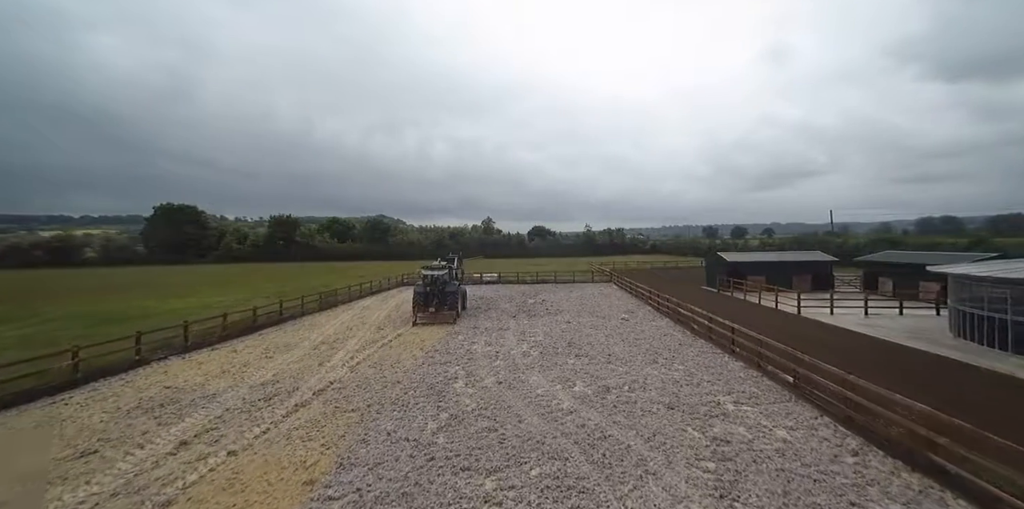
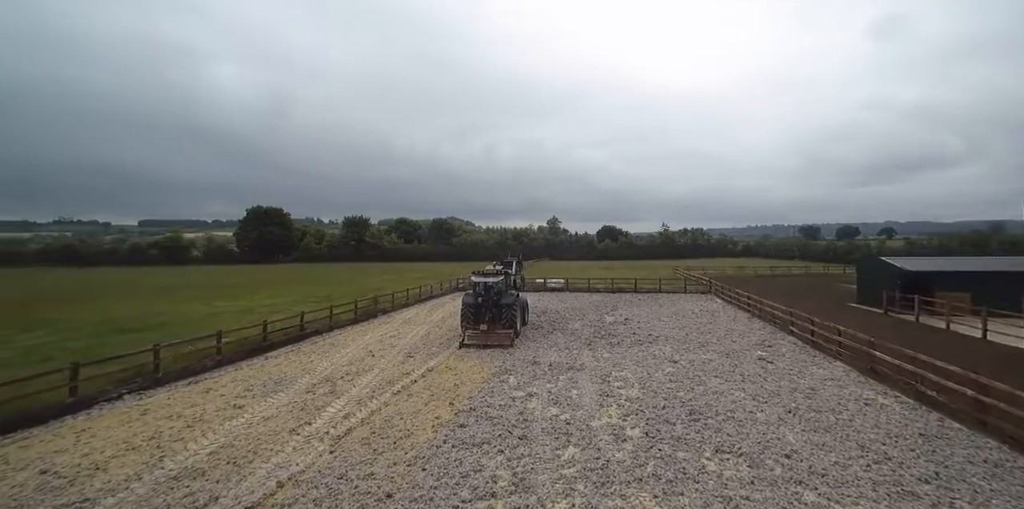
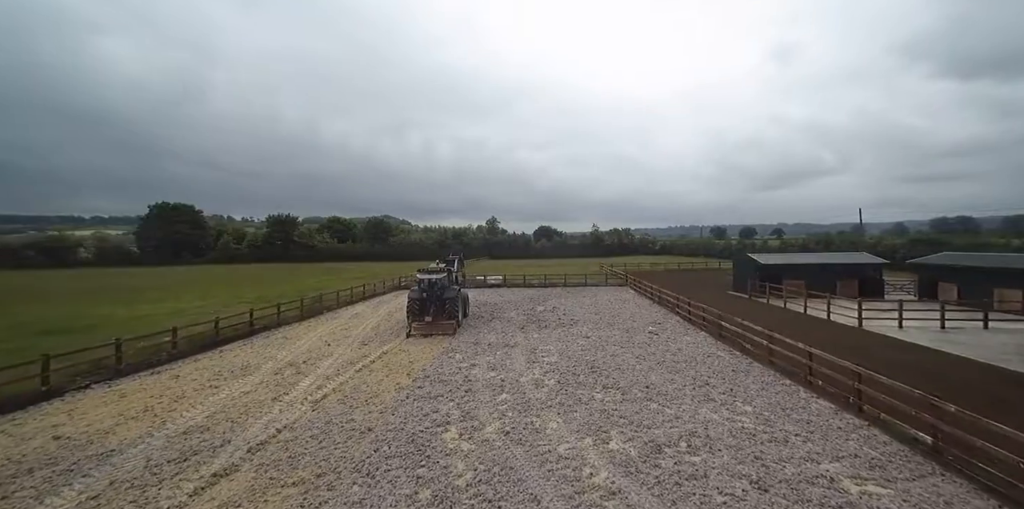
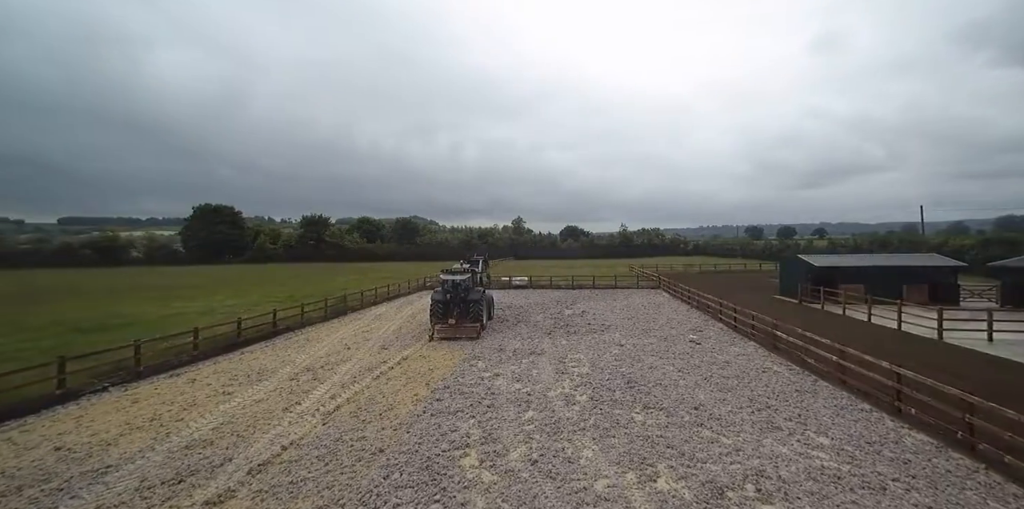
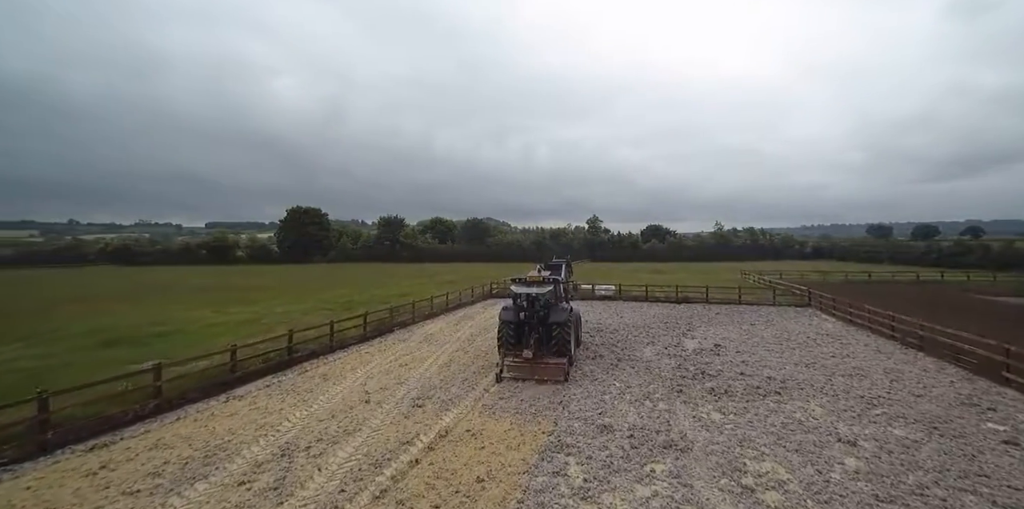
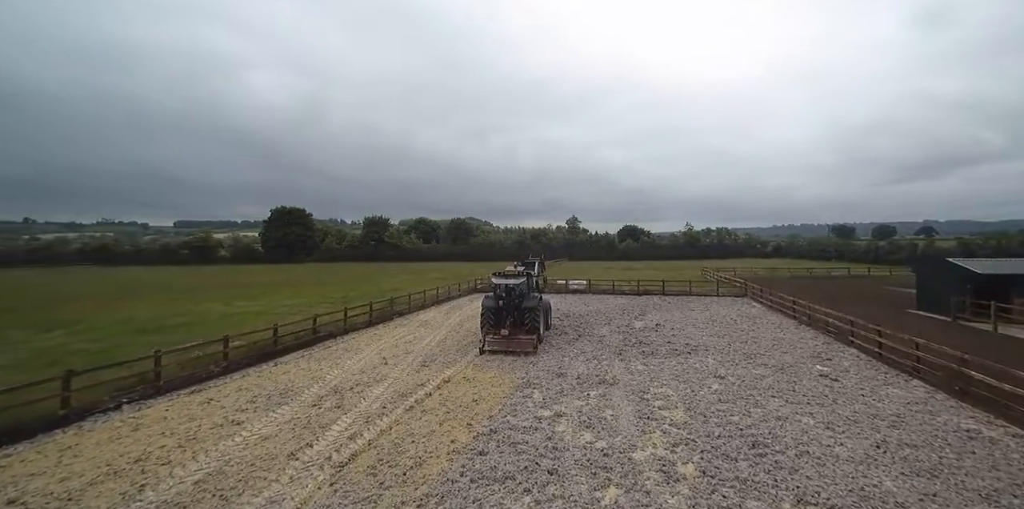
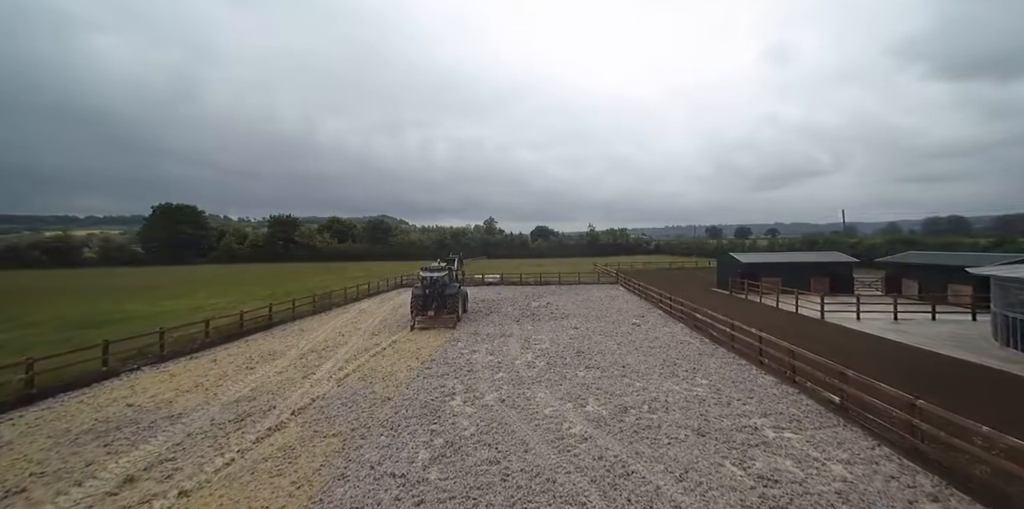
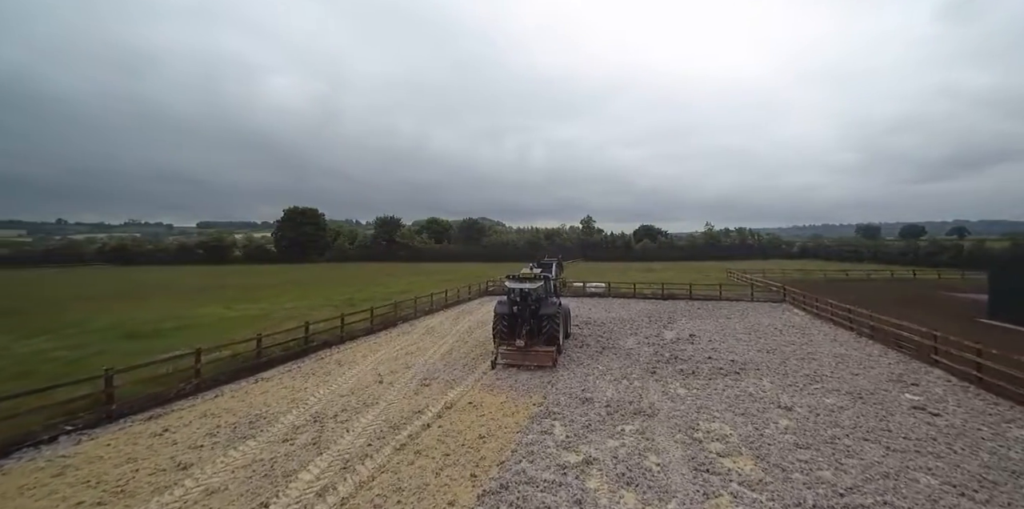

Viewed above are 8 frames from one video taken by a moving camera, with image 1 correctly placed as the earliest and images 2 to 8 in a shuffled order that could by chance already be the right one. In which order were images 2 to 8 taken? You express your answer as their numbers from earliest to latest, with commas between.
7, 3, 4, 2, 6, 8, 5
